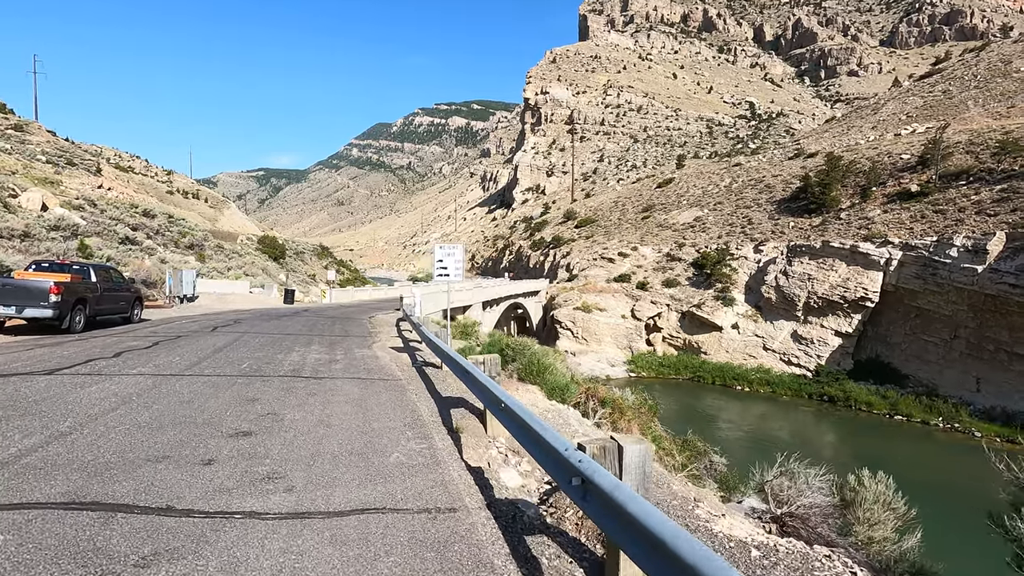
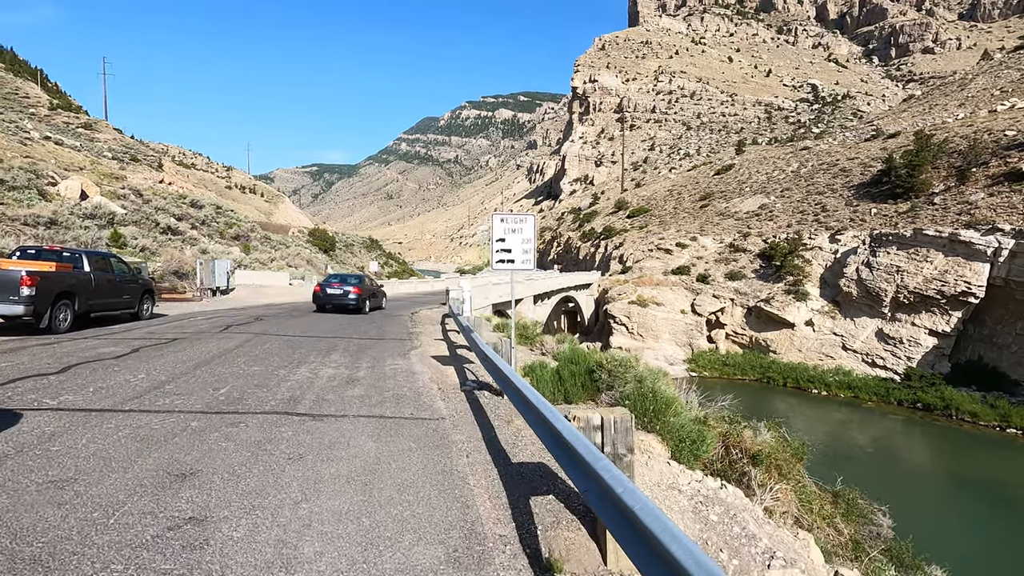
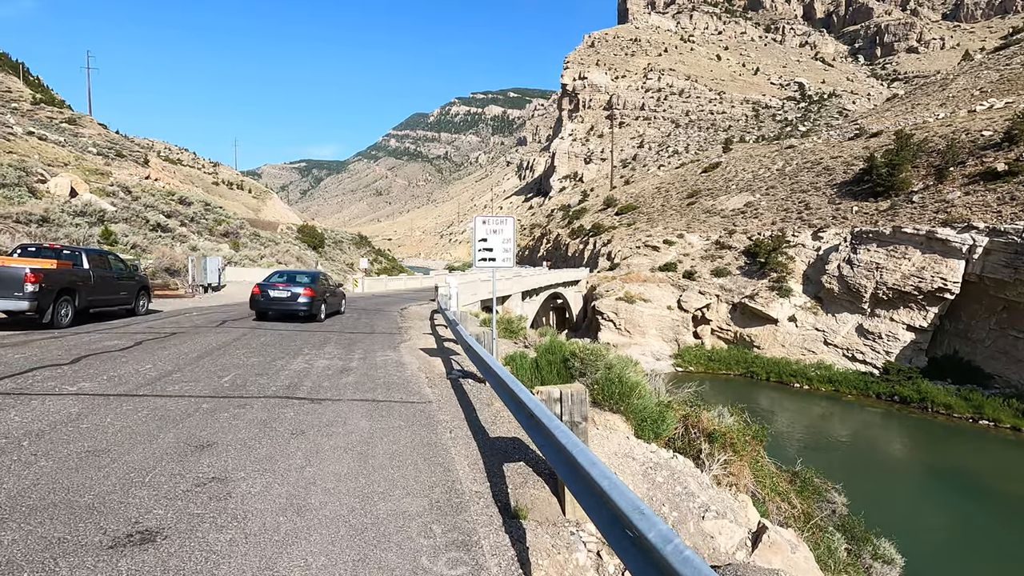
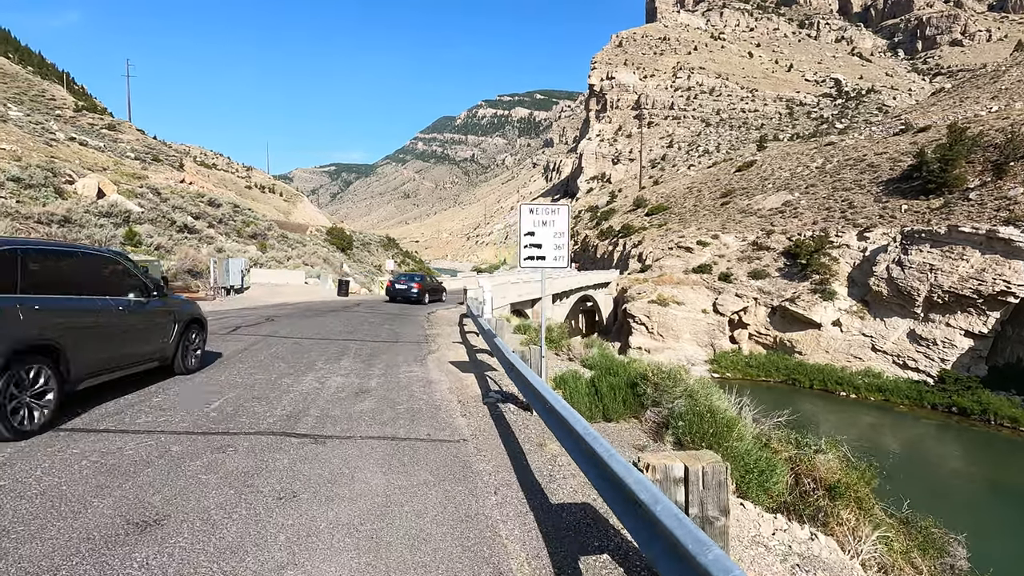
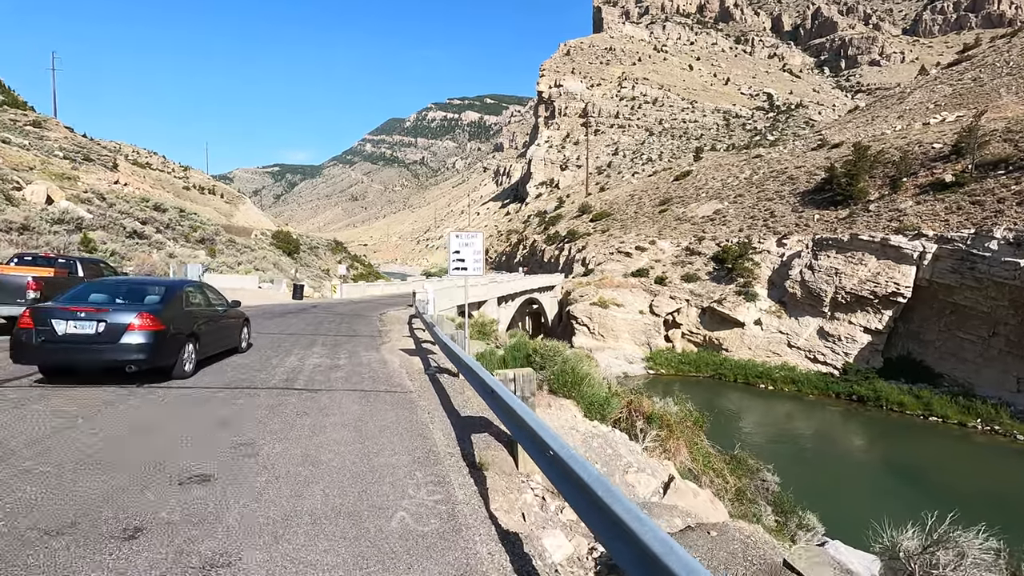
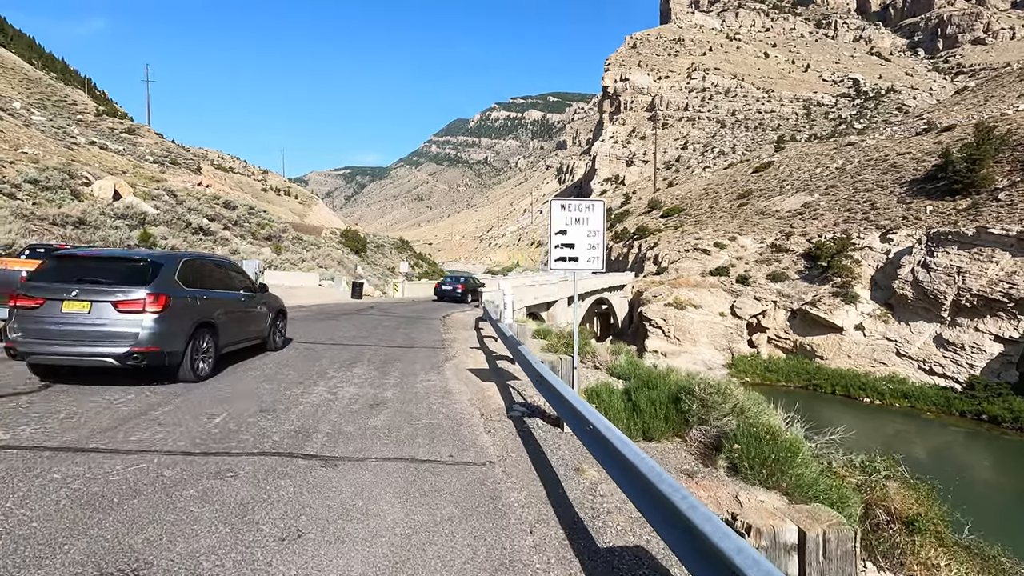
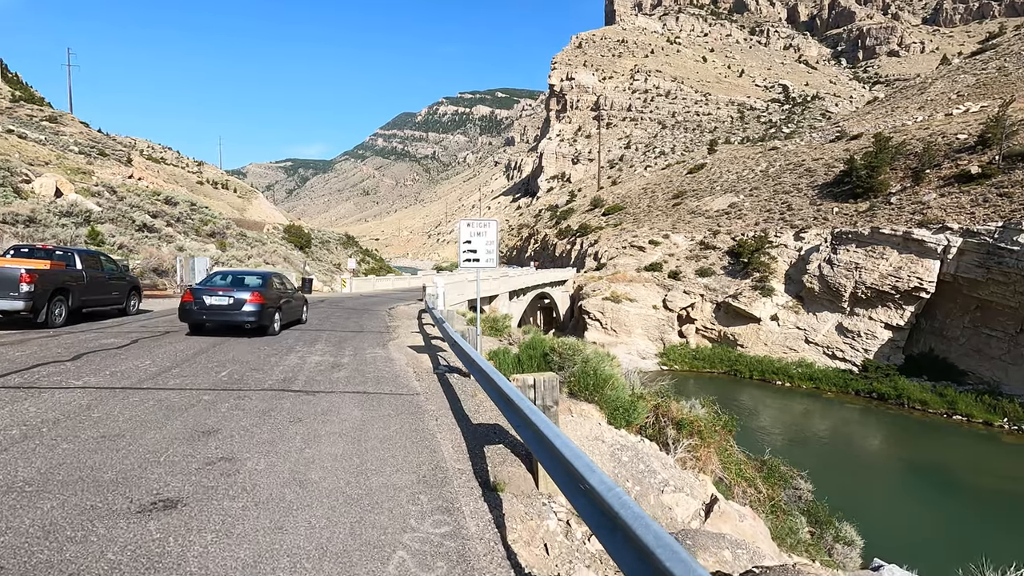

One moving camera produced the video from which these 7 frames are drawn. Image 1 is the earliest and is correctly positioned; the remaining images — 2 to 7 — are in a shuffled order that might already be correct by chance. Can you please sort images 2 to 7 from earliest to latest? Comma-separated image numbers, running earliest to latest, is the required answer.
5, 7, 3, 2, 4, 6
